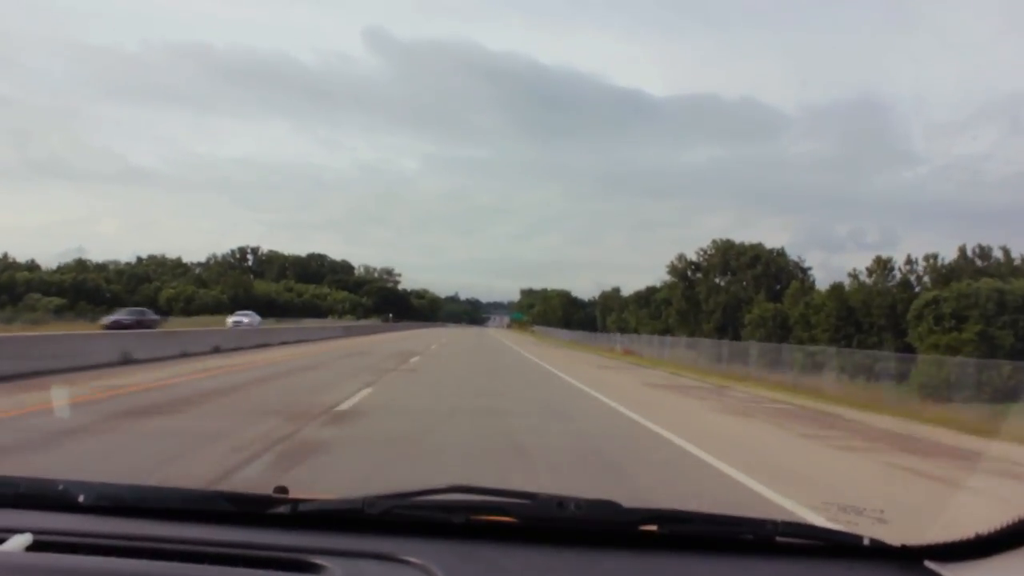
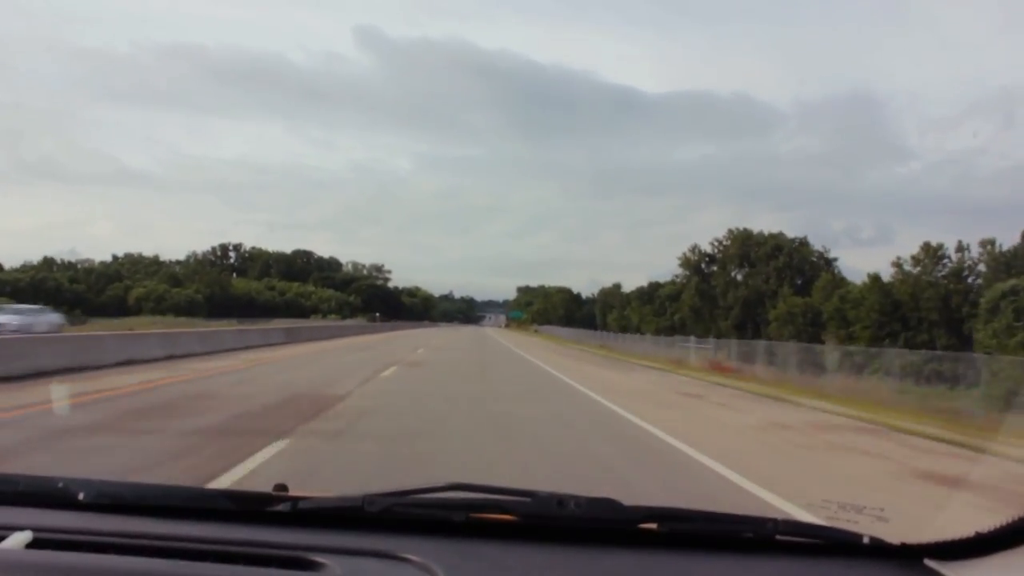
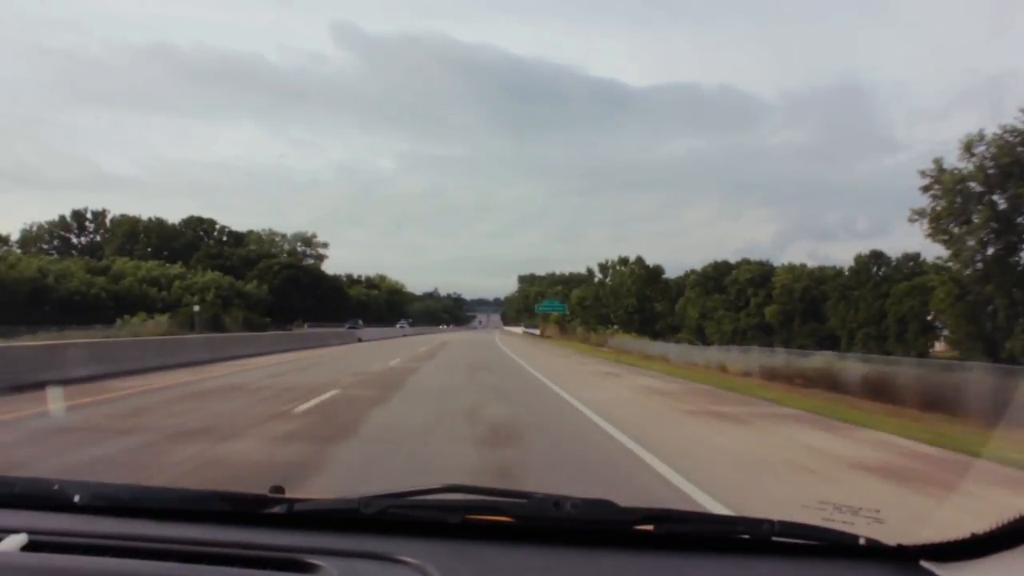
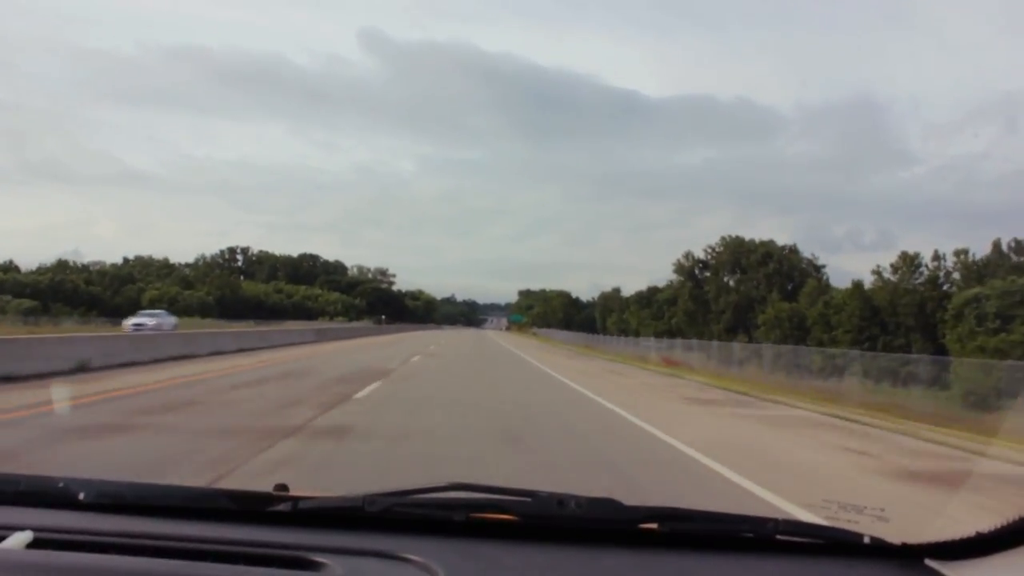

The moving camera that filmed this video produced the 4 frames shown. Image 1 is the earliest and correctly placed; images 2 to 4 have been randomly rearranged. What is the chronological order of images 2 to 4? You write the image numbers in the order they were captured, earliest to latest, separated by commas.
4, 2, 3
